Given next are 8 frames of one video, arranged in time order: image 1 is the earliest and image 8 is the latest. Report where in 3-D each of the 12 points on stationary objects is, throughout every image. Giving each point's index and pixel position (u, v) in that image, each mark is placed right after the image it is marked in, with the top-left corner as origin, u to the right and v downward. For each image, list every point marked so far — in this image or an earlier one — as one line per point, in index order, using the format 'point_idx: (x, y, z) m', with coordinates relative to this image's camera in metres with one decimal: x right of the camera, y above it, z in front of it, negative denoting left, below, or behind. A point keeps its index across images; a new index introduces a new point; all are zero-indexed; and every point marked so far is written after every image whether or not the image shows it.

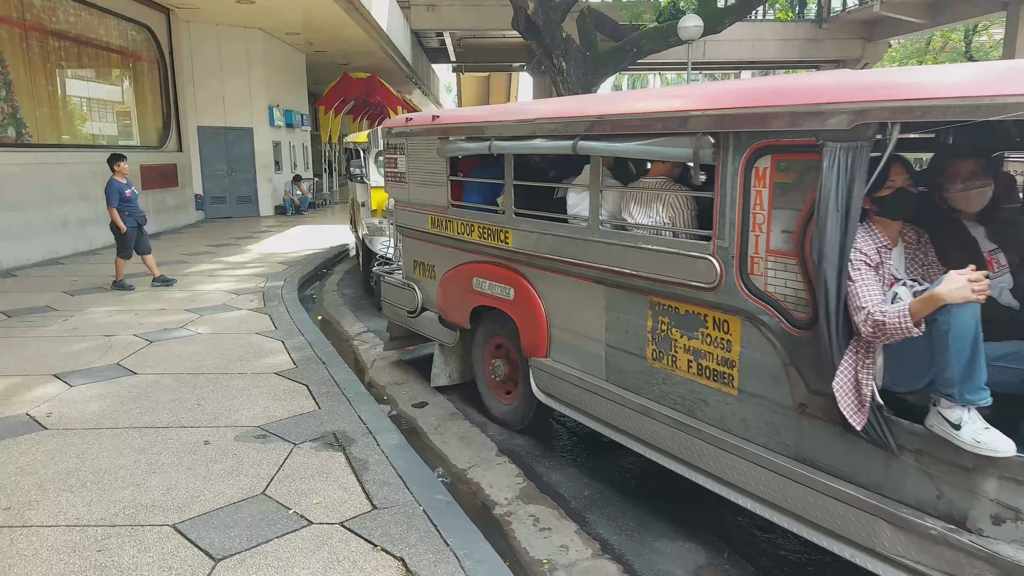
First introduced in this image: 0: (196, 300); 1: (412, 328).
0: (-3.7, -0.2, +8.6) m
1: (-0.8, -0.3, +5.8) m
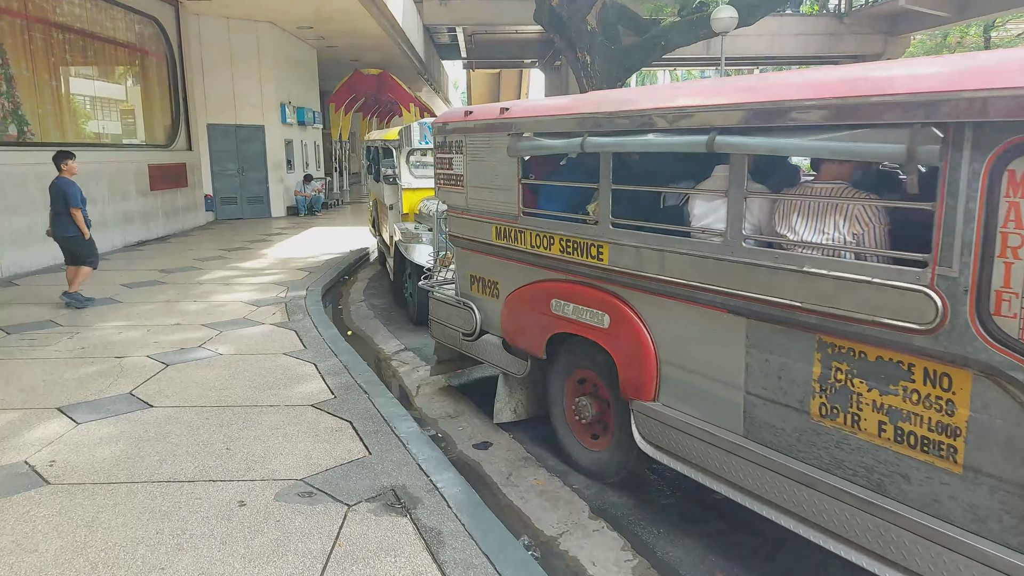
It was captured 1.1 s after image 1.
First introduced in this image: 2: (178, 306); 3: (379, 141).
0: (-3.2, -0.3, +7.9) m
1: (-0.3, -0.4, +5.1) m
2: (-3.8, -0.2, +8.2) m
3: (-1.7, +1.9, +9.4) m
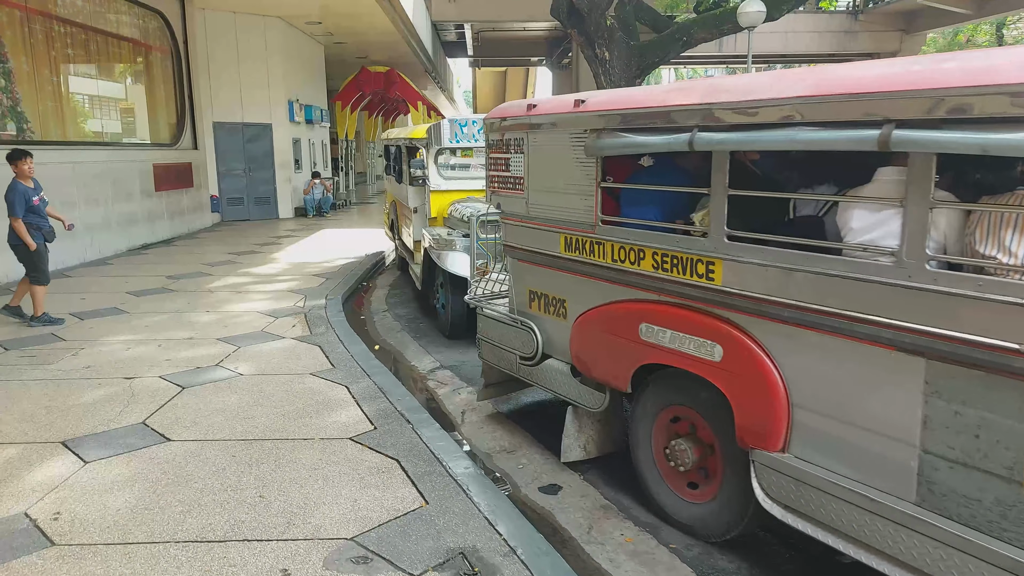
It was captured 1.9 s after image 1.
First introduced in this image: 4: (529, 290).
0: (-2.8, -0.4, +7.3) m
1: (+0.1, -0.6, +4.5) m
2: (-3.4, -0.3, +7.6) m
3: (-1.3, +1.8, +8.8) m
4: (+0.1, 0.0, +4.4) m
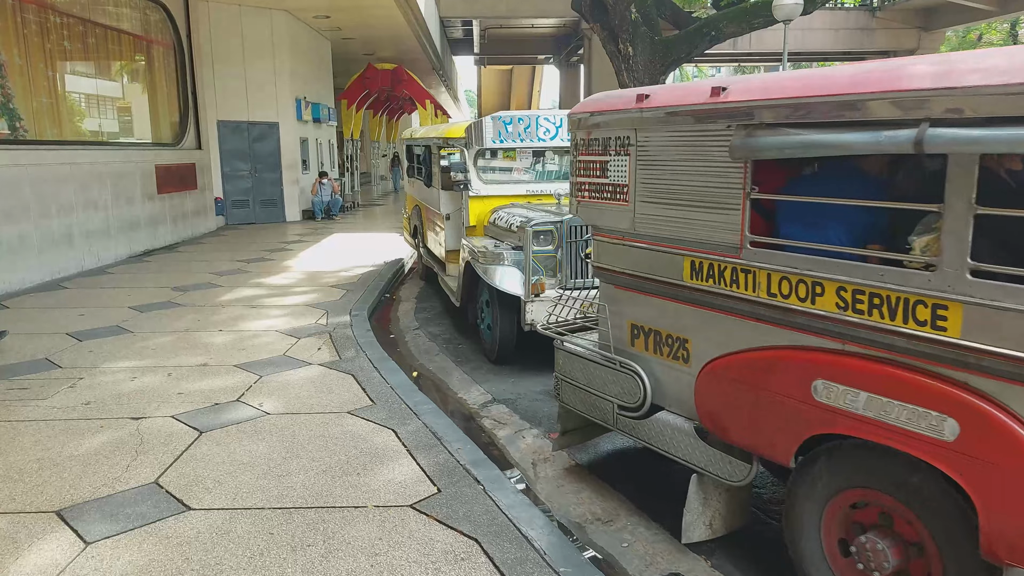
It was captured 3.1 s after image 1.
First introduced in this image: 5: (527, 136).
0: (-2.4, -0.5, +6.4) m
1: (+0.6, -0.7, +3.6) m
2: (-2.9, -0.5, +6.8) m
3: (-0.8, +1.6, +8.0) m
4: (+0.6, -0.2, +3.6) m
5: (+0.2, +1.4, +6.9) m
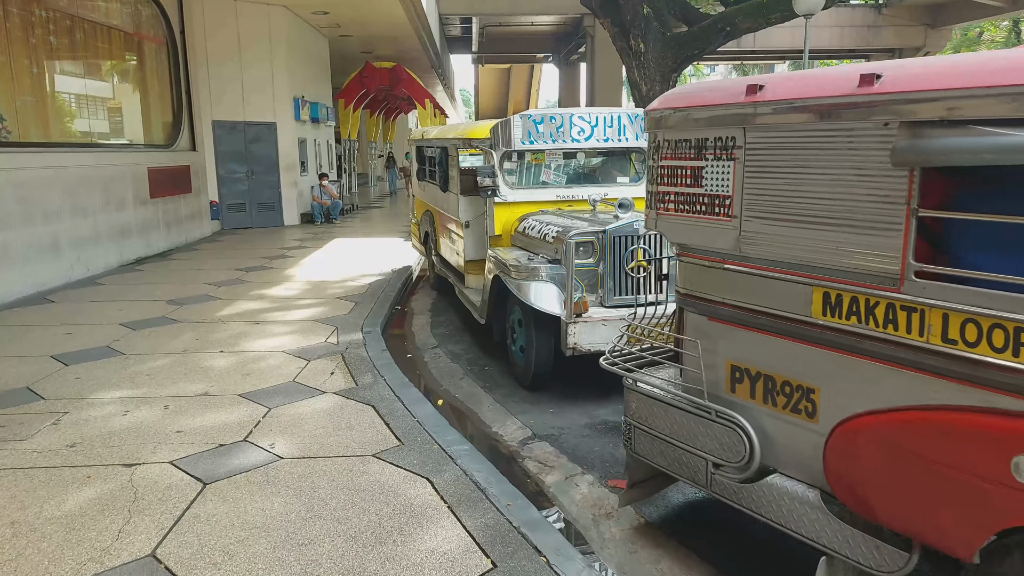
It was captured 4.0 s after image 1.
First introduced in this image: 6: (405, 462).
0: (-2.1, -0.7, +5.8) m
1: (+0.9, -0.9, +3.0) m
2: (-2.6, -0.6, +6.1) m
3: (-0.6, +1.5, +7.3) m
4: (+0.9, -0.3, +3.0) m
5: (+0.4, +1.3, +6.3) m
6: (-0.6, -1.0, +4.2) m
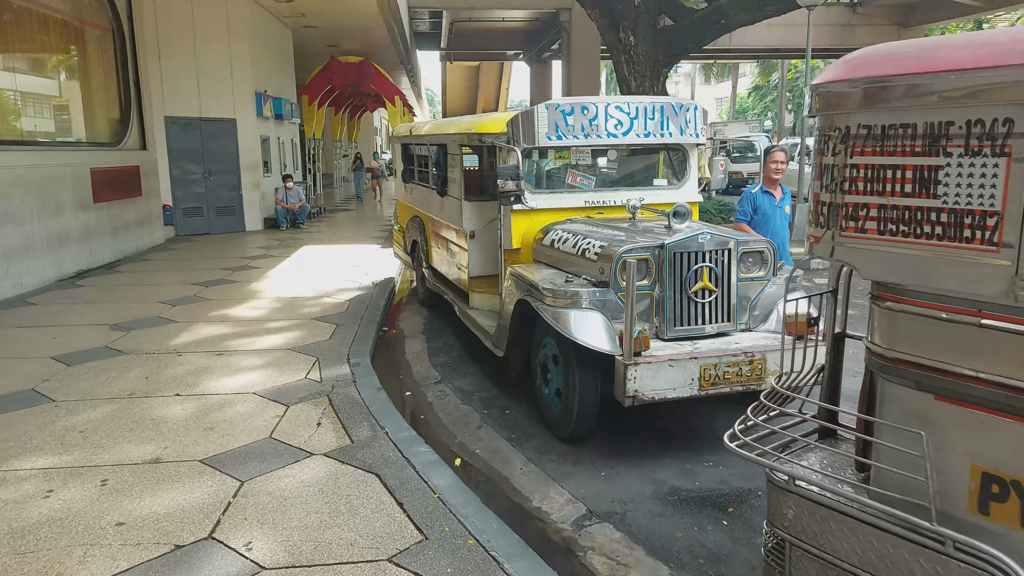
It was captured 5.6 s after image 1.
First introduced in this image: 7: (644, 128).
0: (-1.9, -0.9, +4.6) m
1: (+1.2, -1.0, +2.0) m
2: (-2.4, -0.8, +4.9) m
3: (-0.4, +1.3, +6.2) m
4: (+1.2, -0.5, +1.9) m
5: (+0.6, +1.1, +5.2) m
6: (-0.3, -1.2, +3.0) m
7: (+1.0, +1.2, +5.3) m
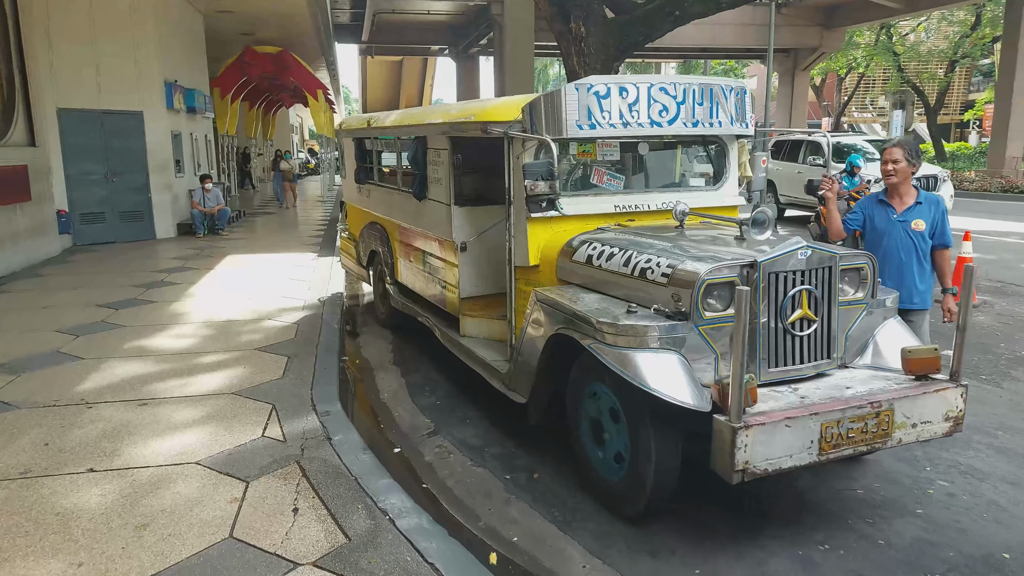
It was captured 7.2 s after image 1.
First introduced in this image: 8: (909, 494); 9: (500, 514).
0: (-1.6, -1.1, +3.3) m
1: (+1.7, -1.2, +1.1) m
2: (-2.2, -1.1, +3.6) m
3: (-0.5, +1.2, +5.1) m
4: (+1.7, -0.6, +1.0) m
5: (+0.7, +1.0, +4.2) m
6: (+0.1, -1.3, +1.9) m
7: (+1.1, +1.0, +4.3) m
8: (+2.0, -1.0, +3.7) m
9: (-0.1, -1.1, +3.6) m
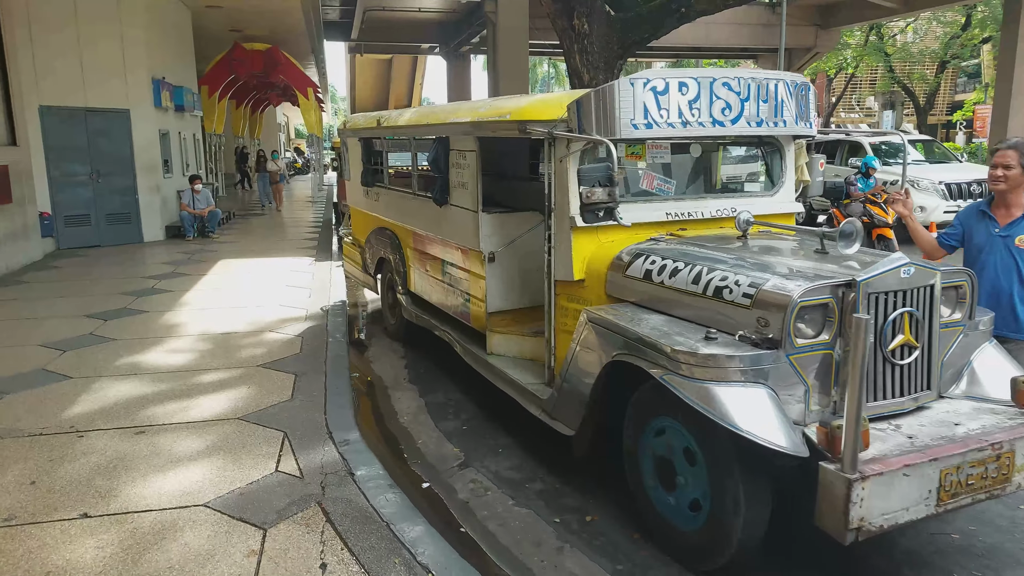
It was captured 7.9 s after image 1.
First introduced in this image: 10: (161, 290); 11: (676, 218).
0: (-1.4, -1.2, +2.8) m
1: (+2.0, -1.3, +0.7) m
2: (-2.0, -1.2, +3.1) m
3: (-0.2, +1.1, +4.6) m
4: (+2.0, -0.7, +0.6) m
5: (+0.9, +0.9, +3.8) m
6: (+0.4, -1.4, +1.5) m
7: (+1.3, +0.9, +3.9) m
8: (+2.3, -1.1, +3.3) m
9: (+0.2, -1.2, +3.2) m
10: (-4.3, 0.0, +8.9) m
11: (+0.9, +0.4, +4.0) m
